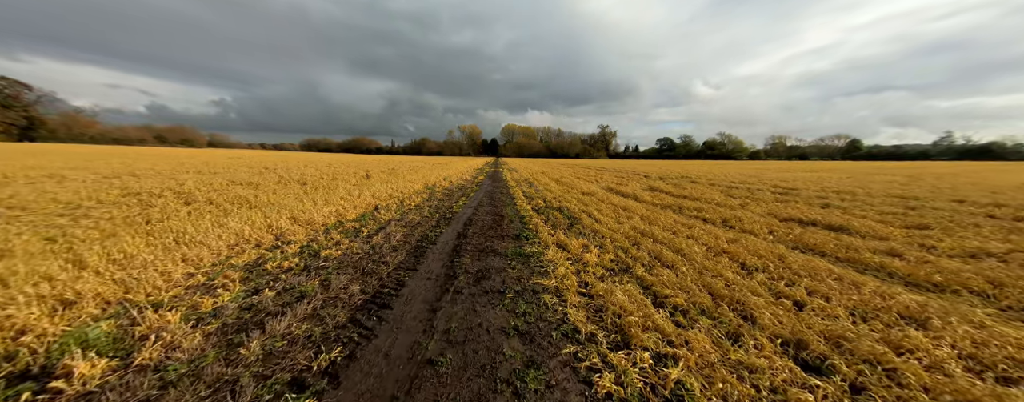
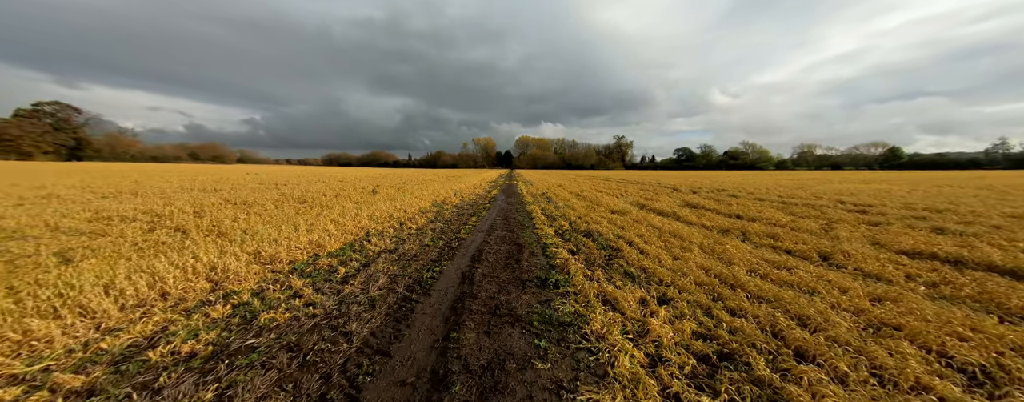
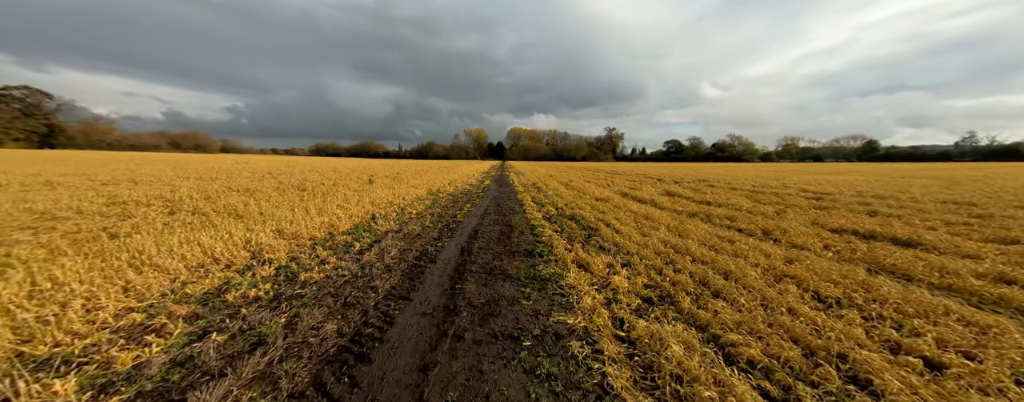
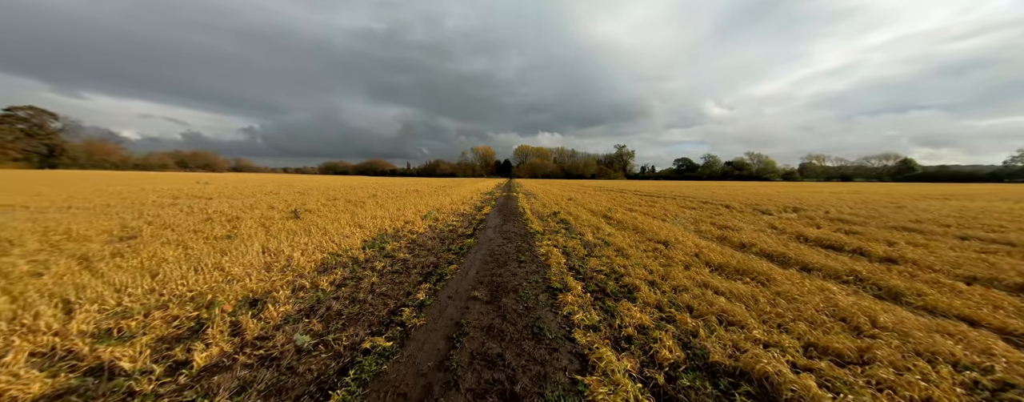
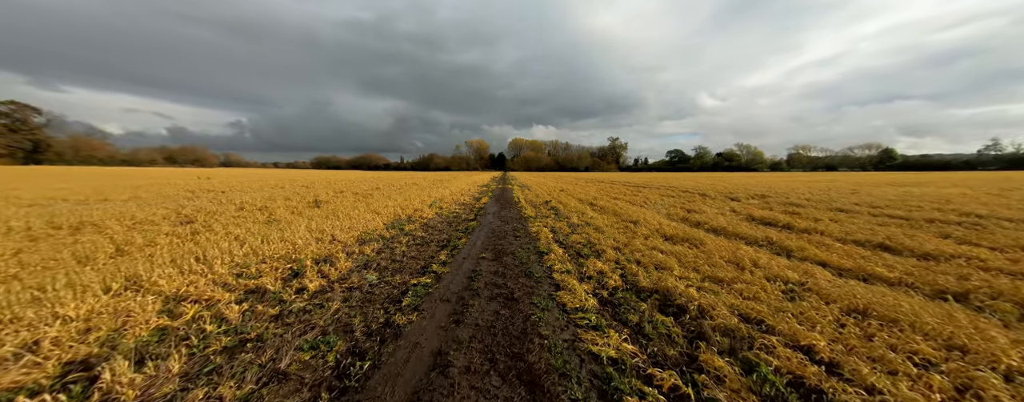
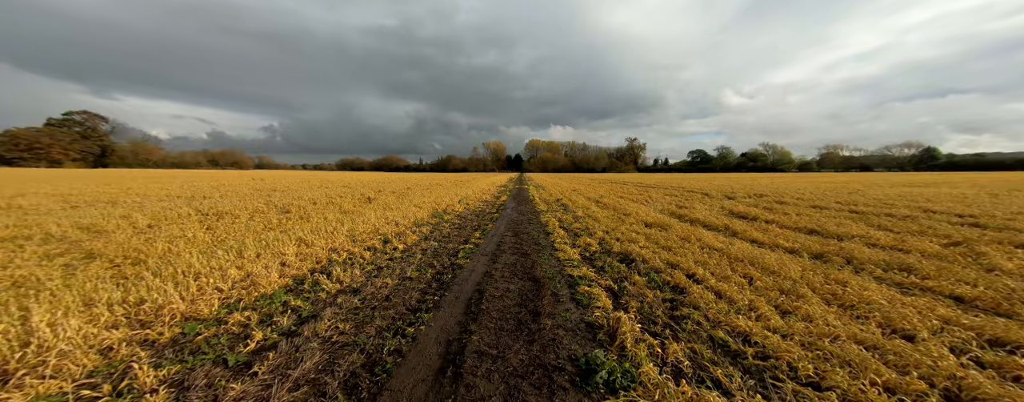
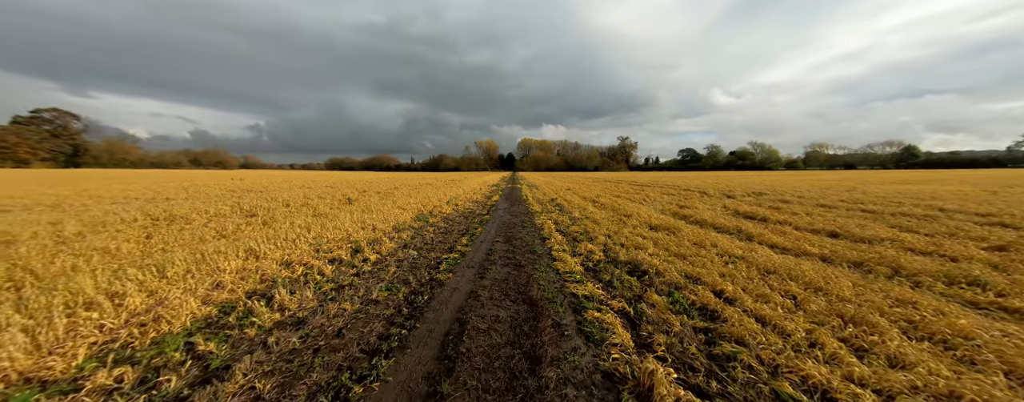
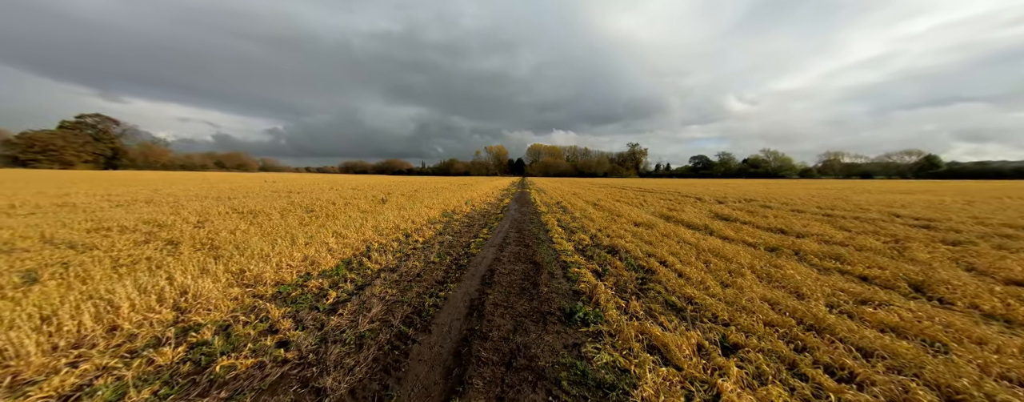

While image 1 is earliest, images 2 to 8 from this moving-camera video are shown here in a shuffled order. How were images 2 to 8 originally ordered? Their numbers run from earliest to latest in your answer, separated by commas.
3, 2, 8, 6, 7, 5, 4
